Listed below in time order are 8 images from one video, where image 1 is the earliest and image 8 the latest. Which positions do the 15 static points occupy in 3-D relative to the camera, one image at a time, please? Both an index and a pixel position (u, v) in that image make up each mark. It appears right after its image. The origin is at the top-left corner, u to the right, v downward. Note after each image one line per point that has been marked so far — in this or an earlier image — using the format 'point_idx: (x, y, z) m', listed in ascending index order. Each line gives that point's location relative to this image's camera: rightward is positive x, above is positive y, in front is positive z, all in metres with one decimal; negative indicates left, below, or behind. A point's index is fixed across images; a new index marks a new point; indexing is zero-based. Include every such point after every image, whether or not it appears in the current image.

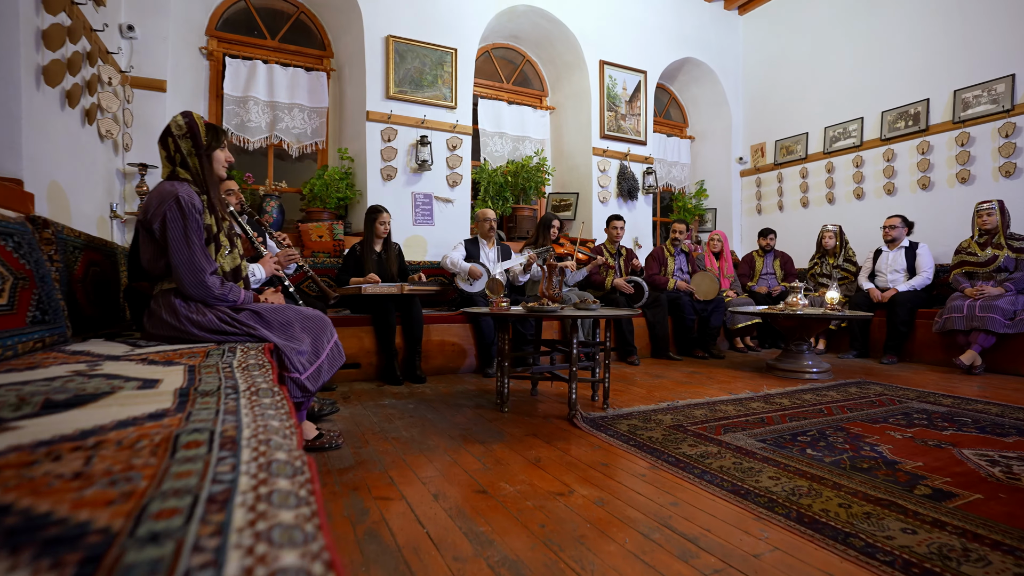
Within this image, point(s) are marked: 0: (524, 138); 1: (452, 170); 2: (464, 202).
0: (+0.2, +2.1, +7.1) m
1: (-0.7, +1.3, +5.7) m
2: (-0.6, +1.0, +5.8) m
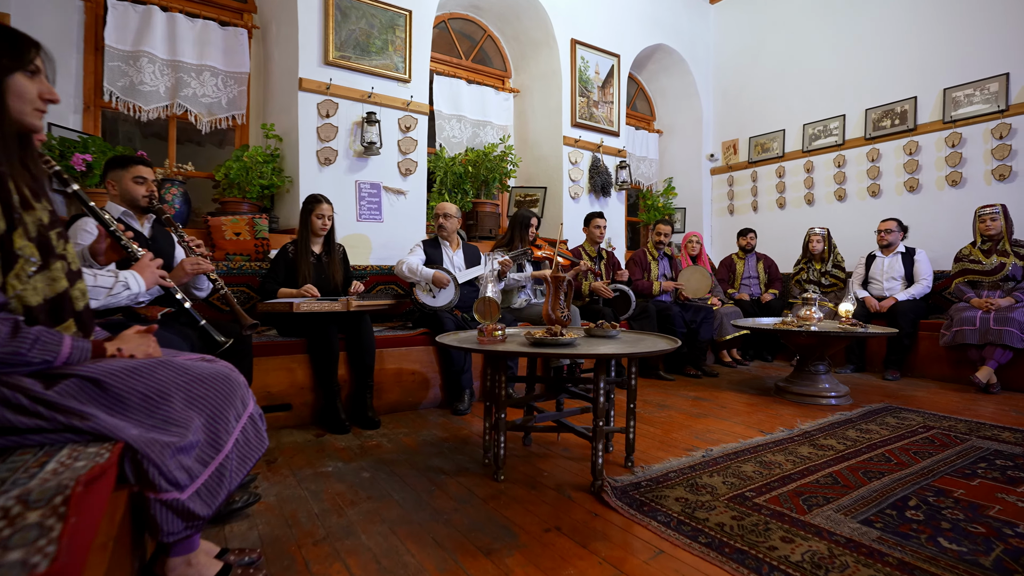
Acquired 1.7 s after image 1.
0: (-0.3, +2.1, +6.3) m
1: (-1.0, +1.2, +4.8) m
2: (-0.9, +0.9, +4.9) m
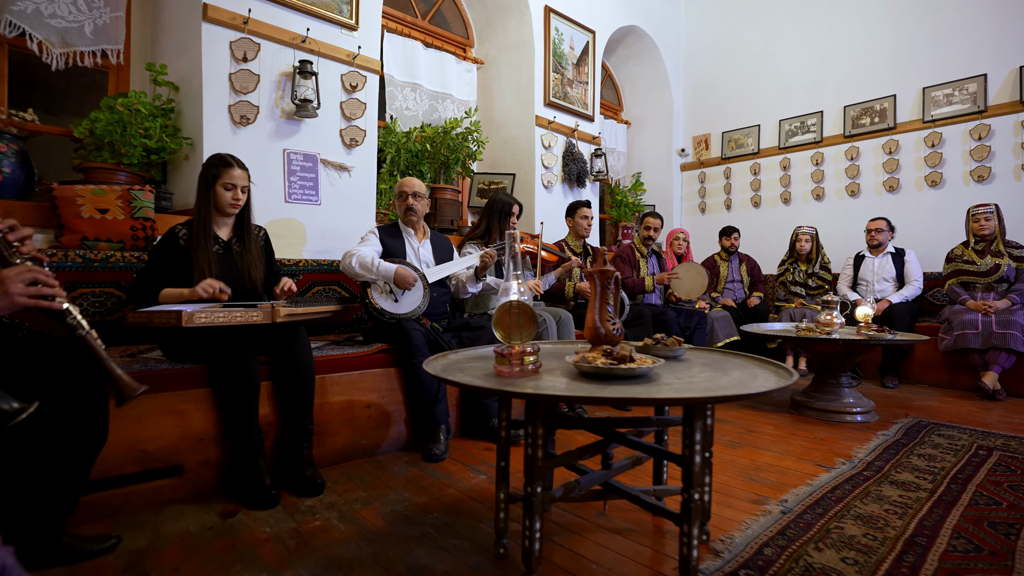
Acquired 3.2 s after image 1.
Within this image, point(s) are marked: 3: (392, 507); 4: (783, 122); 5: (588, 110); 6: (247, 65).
0: (-0.7, +2.0, +5.4) m
1: (-1.2, +1.2, +3.8) m
2: (-1.1, +0.9, +3.9) m
3: (-0.5, -0.8, +1.9) m
4: (+3.3, +2.1, +6.4) m
5: (+0.8, +2.1, +5.9) m
6: (-1.7, +1.5, +3.3) m
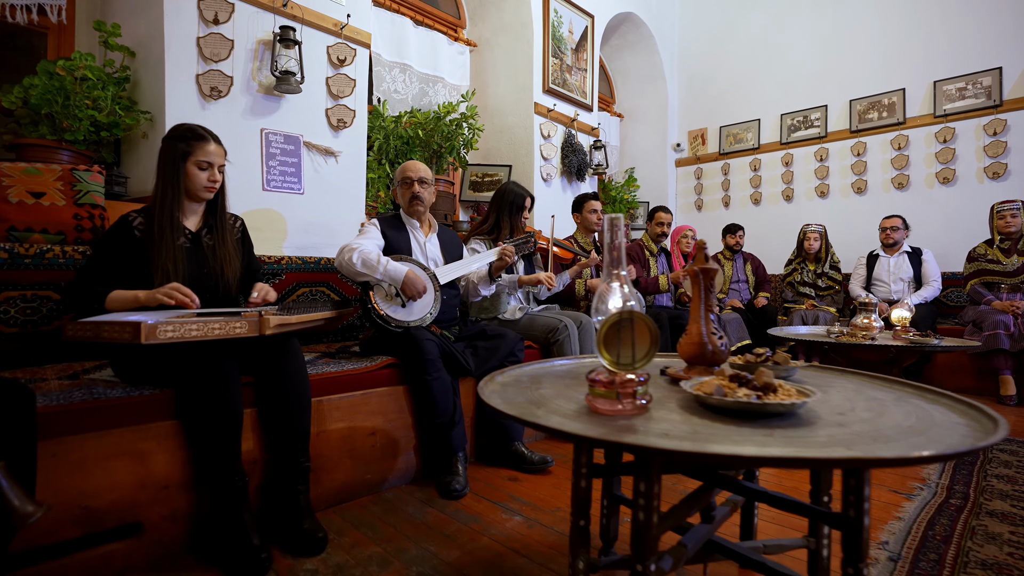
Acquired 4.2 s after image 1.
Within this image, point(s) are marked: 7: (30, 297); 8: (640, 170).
0: (-0.7, +2.0, +4.9) m
1: (-1.1, +1.2, +3.3) m
2: (-1.1, +0.9, +3.4) m
3: (-0.3, -0.8, +1.5) m
4: (+3.3, +2.1, +6.2) m
5: (+0.8, +2.1, +5.6) m
6: (-1.6, +1.4, +2.9) m
7: (-1.9, 0.0, +2.0) m
8: (+1.8, +1.7, +7.2) m
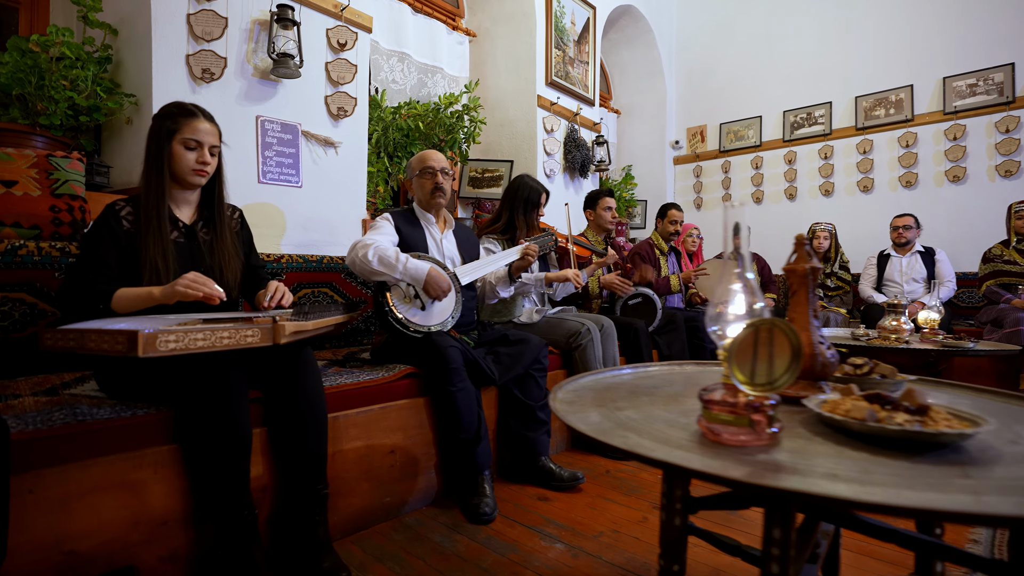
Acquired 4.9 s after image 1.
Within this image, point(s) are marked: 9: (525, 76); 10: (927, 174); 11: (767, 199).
0: (-0.7, +2.0, +4.7) m
1: (-1.1, +1.2, +3.1) m
2: (-1.0, +0.9, +3.2) m
3: (-0.1, -0.8, +1.3) m
4: (+3.2, +2.1, +6.1) m
5: (+0.8, +2.1, +5.4) m
6: (-1.5, +1.4, +2.6) m
7: (-1.8, 0.0, +1.8) m
8: (+1.7, +1.7, +7.1) m
9: (+0.1, +2.0, +4.8) m
10: (+4.2, +1.2, +5.2) m
11: (+3.1, +1.1, +6.2) m
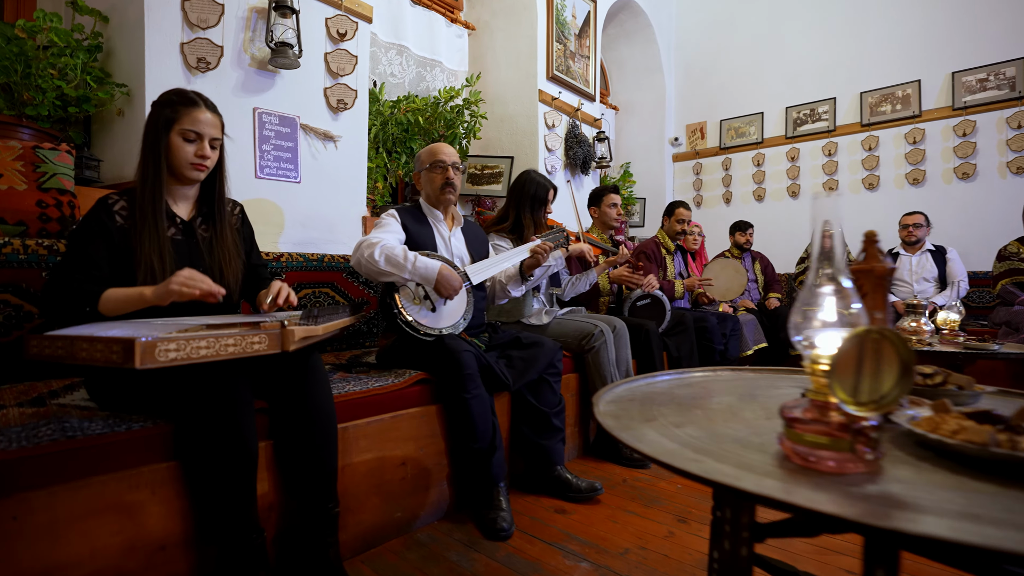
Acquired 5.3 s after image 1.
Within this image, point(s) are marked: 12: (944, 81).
0: (-0.7, +2.0, +4.6) m
1: (-1.0, +1.2, +3.0) m
2: (-0.9, +0.9, +3.1) m
3: (-0.1, -0.8, +1.2) m
4: (+3.2, +2.1, +6.0) m
5: (+0.8, +2.1, +5.3) m
6: (-1.5, +1.4, +2.5) m
7: (-1.7, 0.0, +1.6) m
8: (+1.7, +1.7, +7.0) m
9: (+0.1, +2.0, +4.7) m
10: (+4.2, +1.2, +5.1) m
11: (+3.1, +1.1, +6.1) m
12: (+4.3, +2.1, +5.1) m
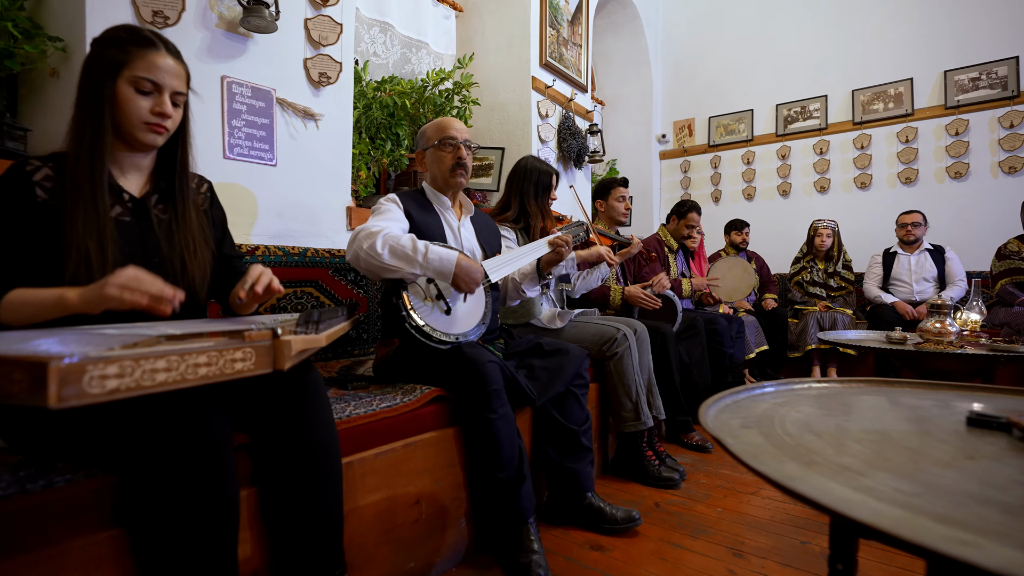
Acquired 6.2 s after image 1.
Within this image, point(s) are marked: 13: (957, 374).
0: (-0.8, +2.0, +4.3) m
1: (-1.0, +1.2, +2.6) m
2: (-0.9, +0.9, +2.7) m
3: (+0.1, -0.8, +0.9) m
4: (+3.1, +2.1, +5.9) m
5: (+0.7, +2.1, +5.1) m
6: (-1.4, +1.4, +2.1) m
7: (-1.6, 0.0, +1.2) m
8: (+1.5, +1.7, +6.8) m
9: (+0.1, +2.0, +4.4) m
10: (+4.1, +1.2, +5.1) m
11: (+2.9, +1.1, +6.0) m
12: (+4.2, +2.1, +5.1) m
13: (+2.5, -0.5, +2.9) m
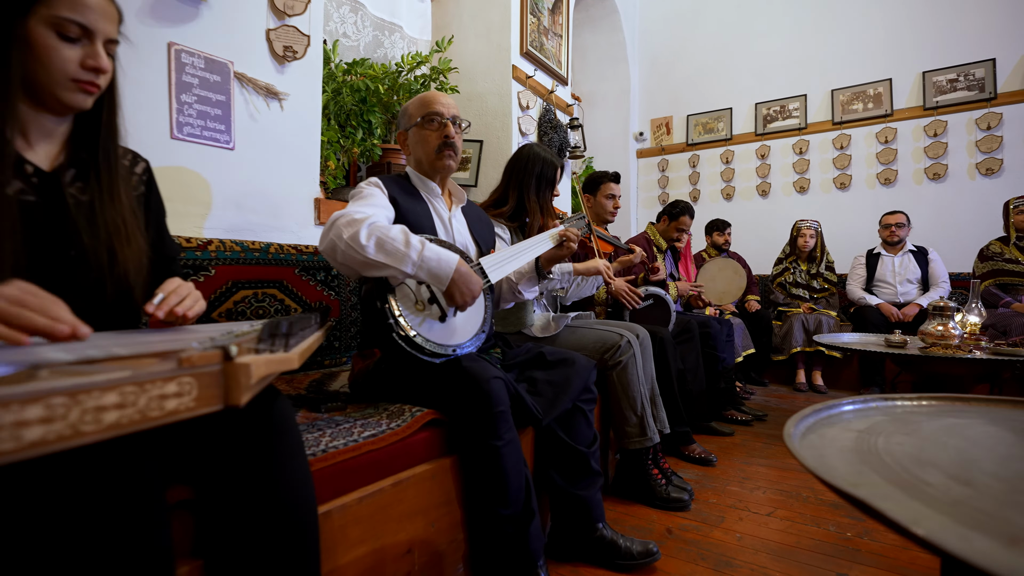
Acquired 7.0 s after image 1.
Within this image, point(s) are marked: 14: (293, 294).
0: (-0.9, +2.0, +4.0) m
1: (-1.0, +1.2, +2.3) m
2: (-0.9, +0.9, +2.4) m
3: (+0.1, -0.8, +0.7) m
4: (+2.8, +2.0, +5.9) m
5: (+0.5, +2.0, +4.9) m
6: (-1.4, +1.4, +1.8) m
7: (-1.5, 0.0, +0.9) m
8: (+1.2, +1.6, +6.7) m
9: (-0.1, +2.0, +4.1) m
10: (+3.9, +1.2, +5.1) m
11: (+2.6, +1.1, +6.0) m
12: (+4.0, +2.0, +5.1) m
13: (+2.4, -0.5, +2.8) m
14: (-0.8, 0.0, +1.9) m
